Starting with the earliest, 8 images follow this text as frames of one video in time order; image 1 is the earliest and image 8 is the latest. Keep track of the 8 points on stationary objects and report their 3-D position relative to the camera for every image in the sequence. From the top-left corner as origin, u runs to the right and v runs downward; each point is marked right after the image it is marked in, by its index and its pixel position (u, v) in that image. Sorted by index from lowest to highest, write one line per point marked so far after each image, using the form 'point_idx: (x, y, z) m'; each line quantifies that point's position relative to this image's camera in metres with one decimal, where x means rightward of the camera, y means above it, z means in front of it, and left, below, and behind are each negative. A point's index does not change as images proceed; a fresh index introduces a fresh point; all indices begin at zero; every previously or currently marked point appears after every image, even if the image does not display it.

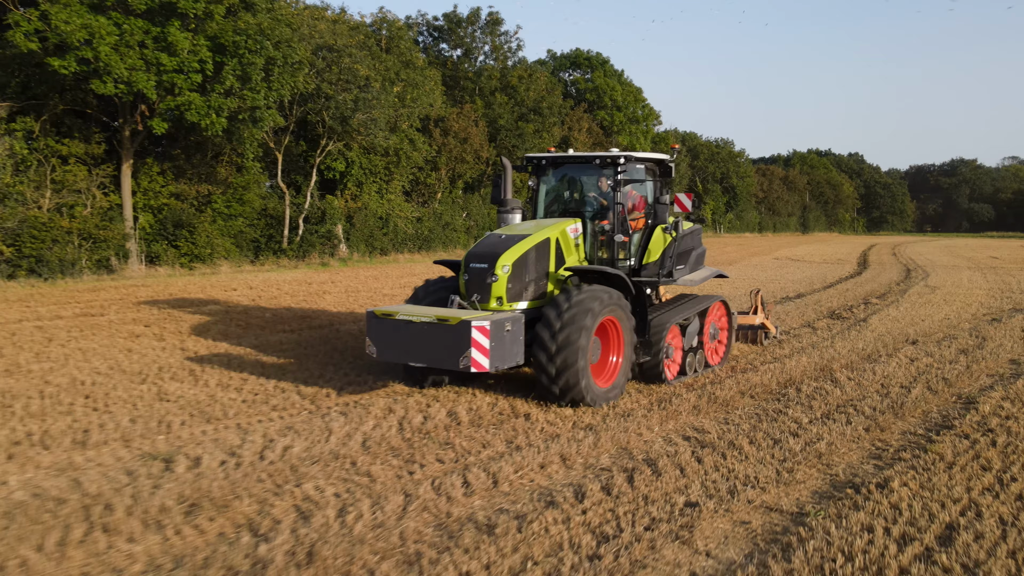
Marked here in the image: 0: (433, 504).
0: (-0.3, -0.9, +4.3) m
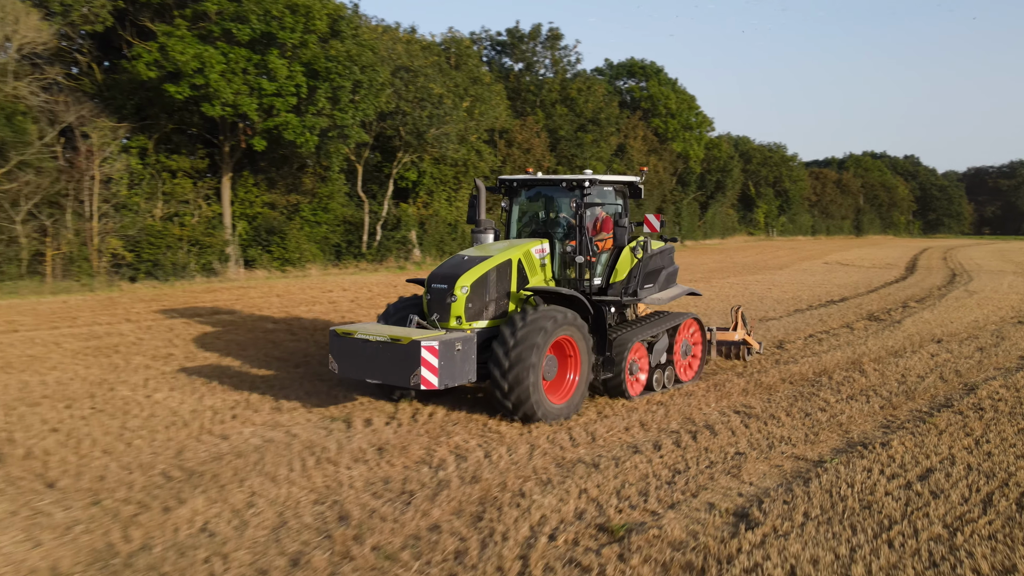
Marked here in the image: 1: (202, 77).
0: (+0.2, -1.0, +5.9) m
1: (-5.6, +3.8, +17.8) m
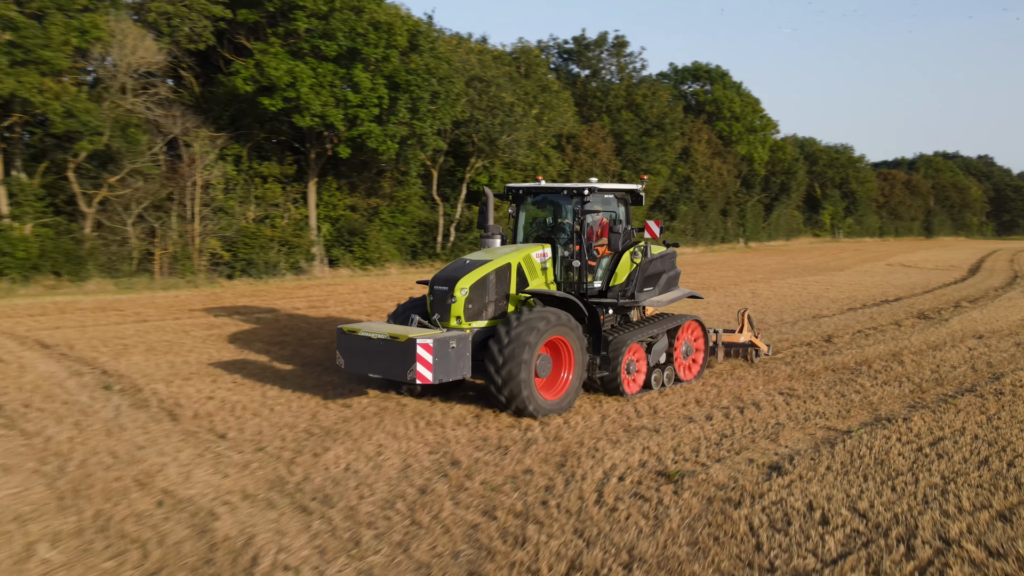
0: (+0.8, -0.9, +7.0) m
1: (-4.3, +3.9, +19.3) m
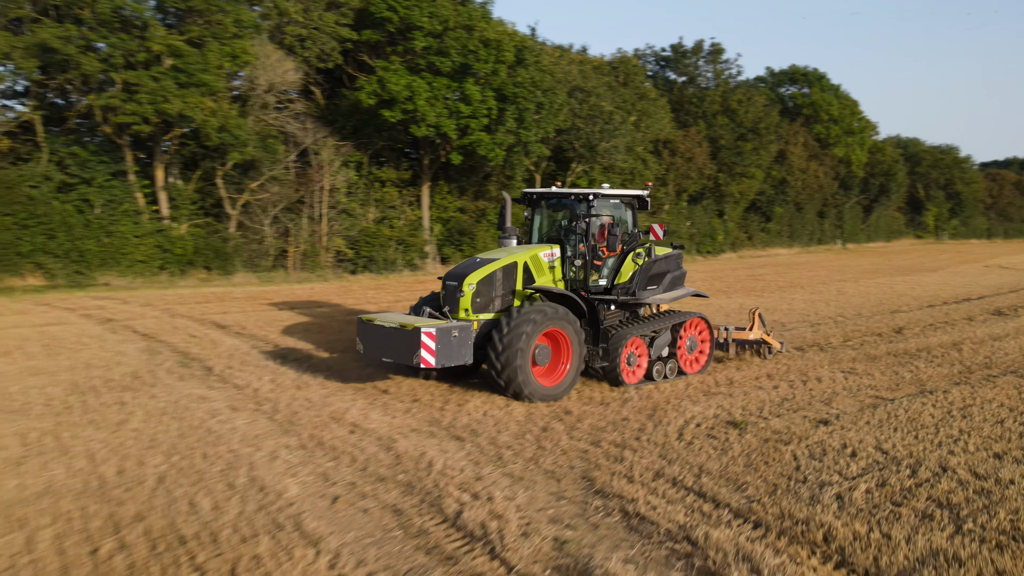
0: (+1.6, -0.9, +8.5) m
1: (-2.2, +4.0, +21.2) m
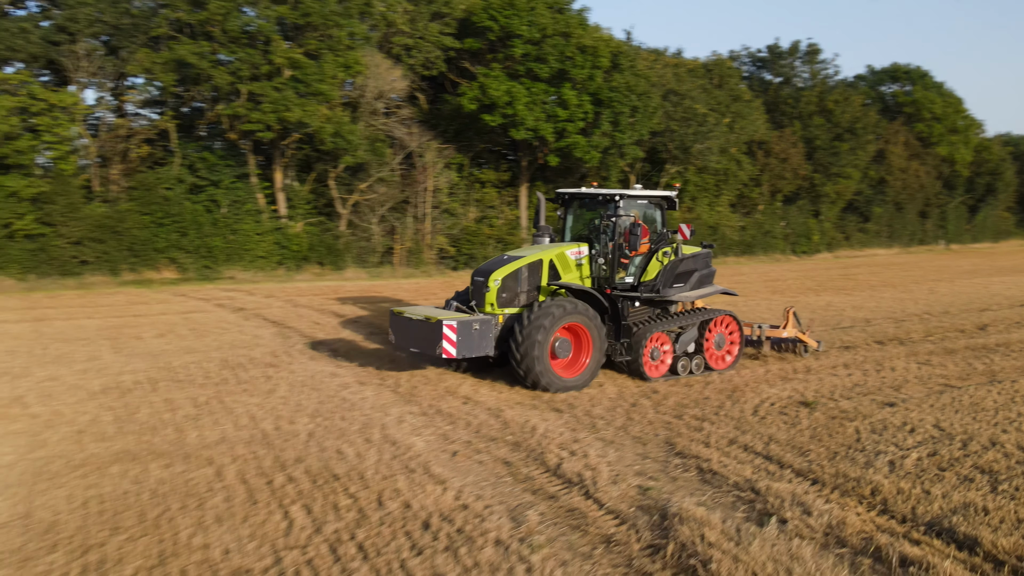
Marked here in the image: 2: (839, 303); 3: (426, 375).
0: (+2.5, -0.8, +9.3) m
1: (0.0, +4.1, +22.3) m
2: (+5.4, -0.3, +16.3) m
3: (-0.8, -0.8, +8.8) m
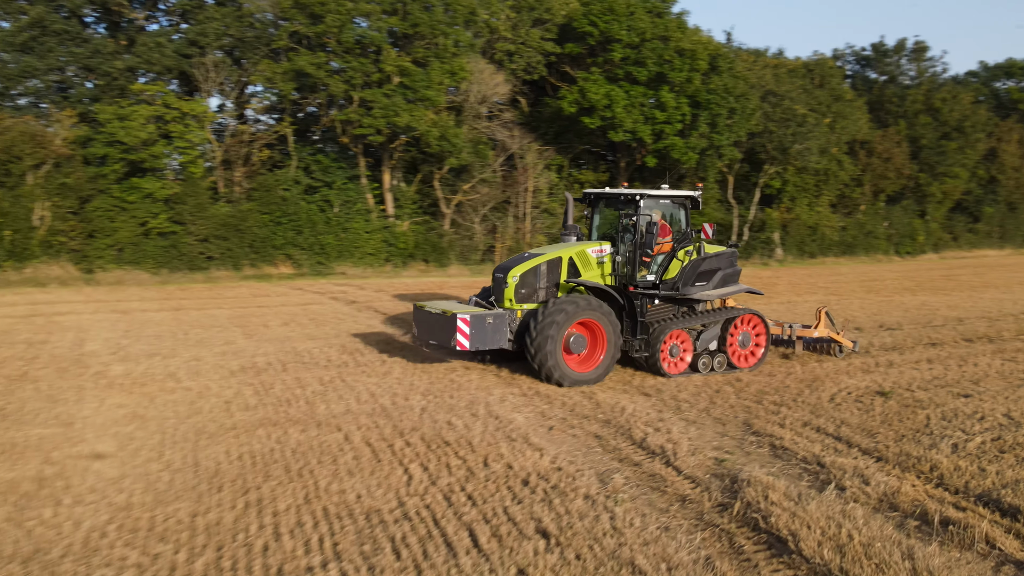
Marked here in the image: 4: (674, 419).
0: (+3.5, -0.8, +9.7) m
1: (+2.3, +4.1, +22.9) m
2: (+7.0, -0.2, +16.4) m
3: (+0.1, -0.7, +9.6) m
4: (+1.2, -0.9, +7.2) m
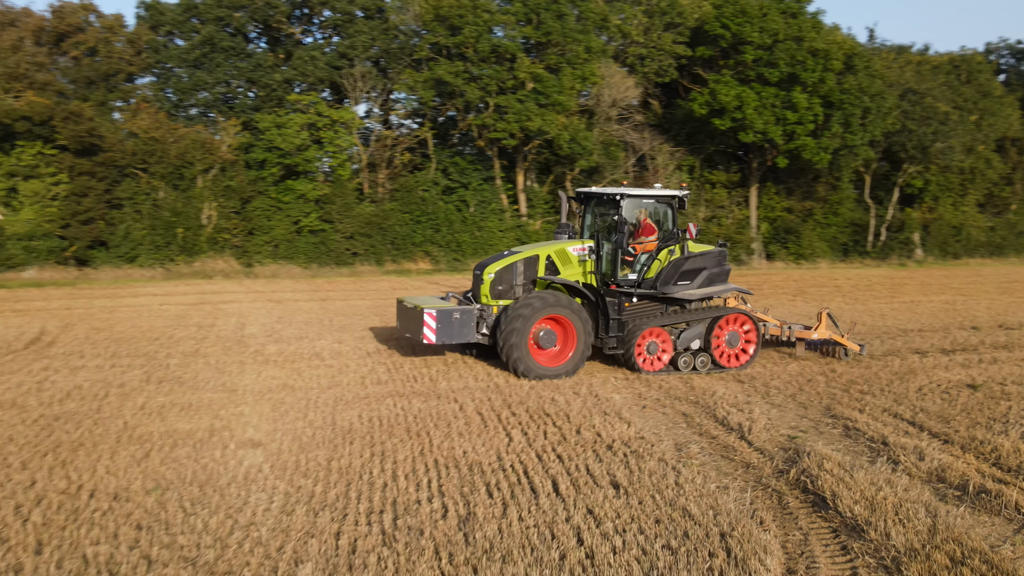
0: (+4.6, -0.8, +10.0) m
1: (+5.4, +4.2, +23.2) m
2: (+9.1, -0.3, +16.1) m
3: (+1.3, -0.7, +10.3) m
4: (+2.0, -0.9, +7.8) m
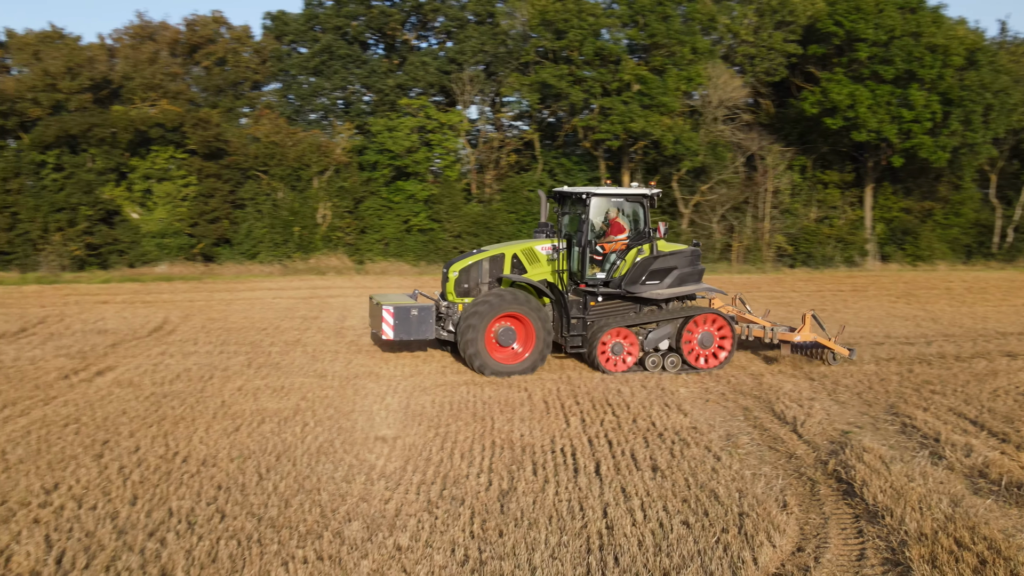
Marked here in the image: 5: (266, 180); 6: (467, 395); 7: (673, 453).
0: (+5.4, -0.8, +9.8) m
1: (+7.9, +4.1, +22.8) m
2: (+10.7, -0.3, +15.3) m
3: (+2.2, -0.7, +10.5) m
4: (+2.5, -0.9, +7.9) m
5: (-4.8, +2.1, +19.0) m
6: (-0.3, -0.8, +7.7) m
7: (+1.0, -1.0, +6.0) m
